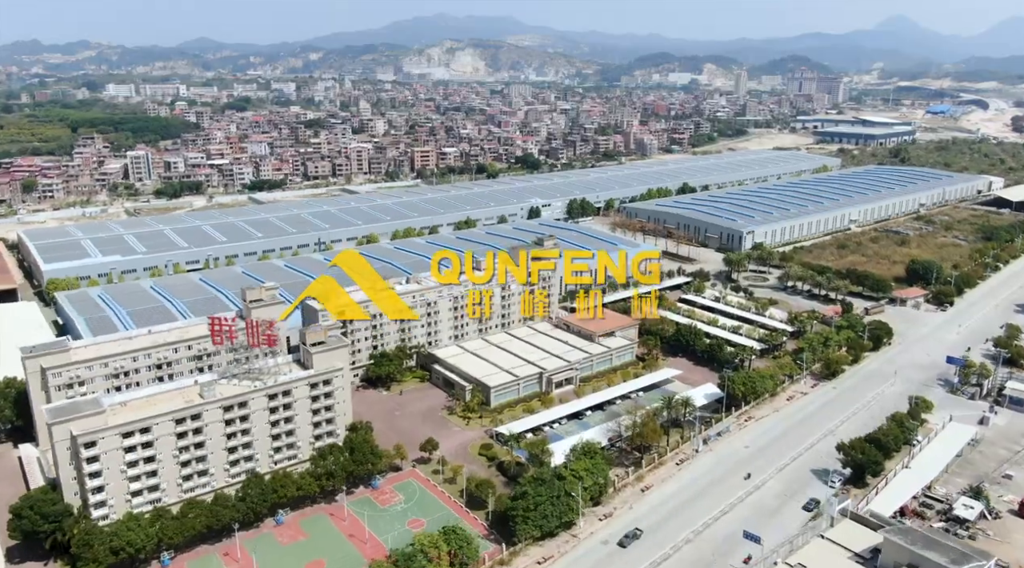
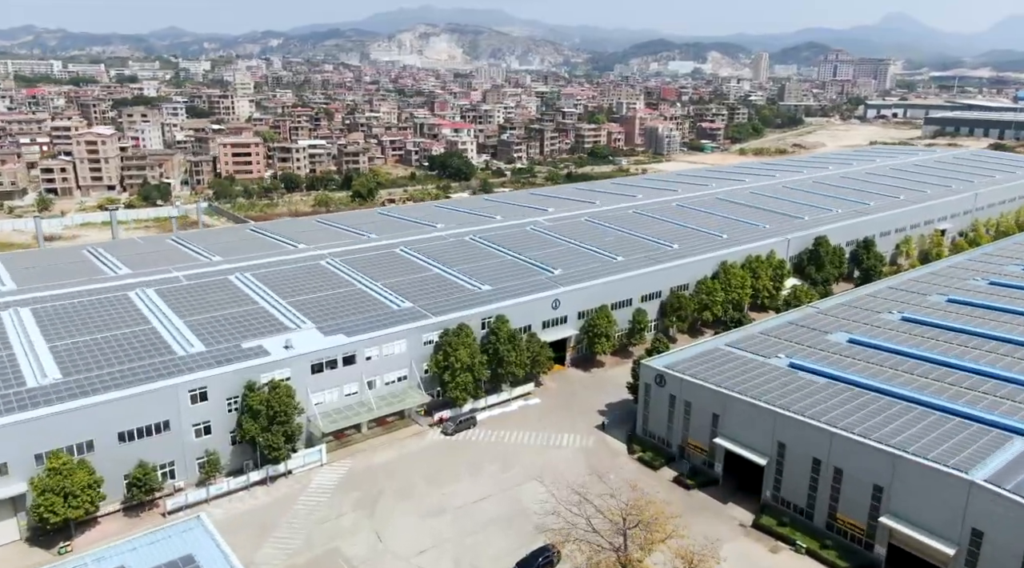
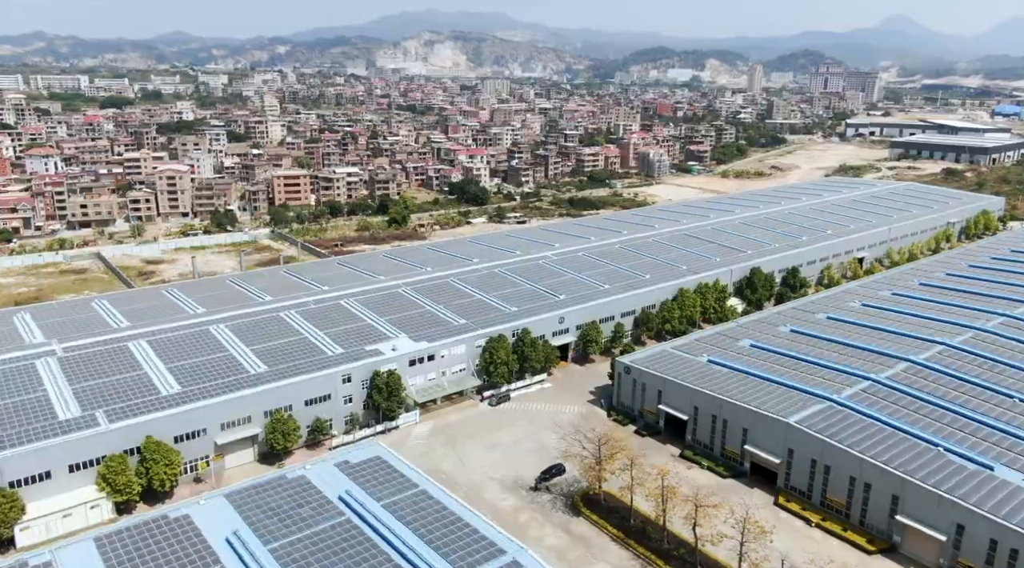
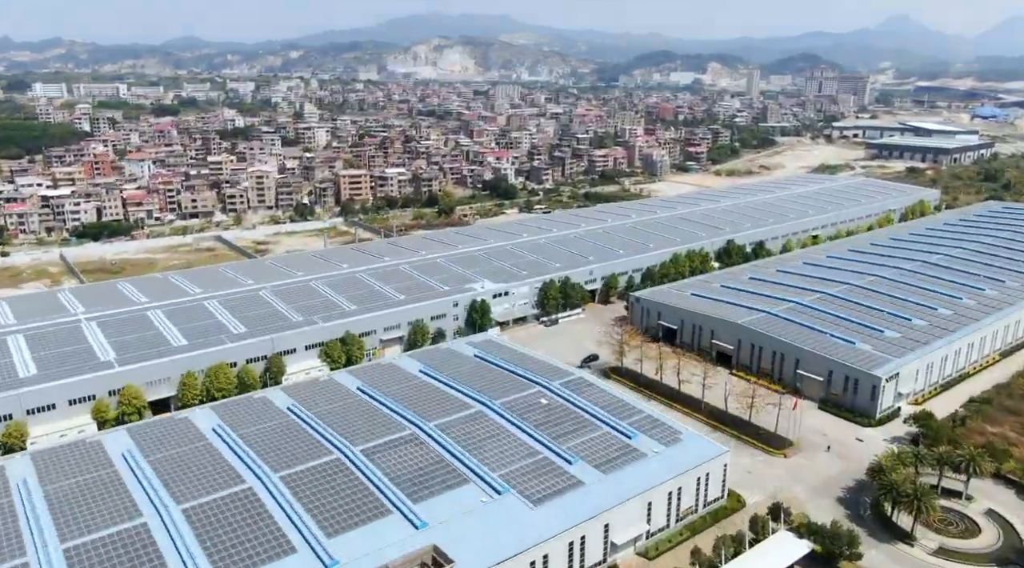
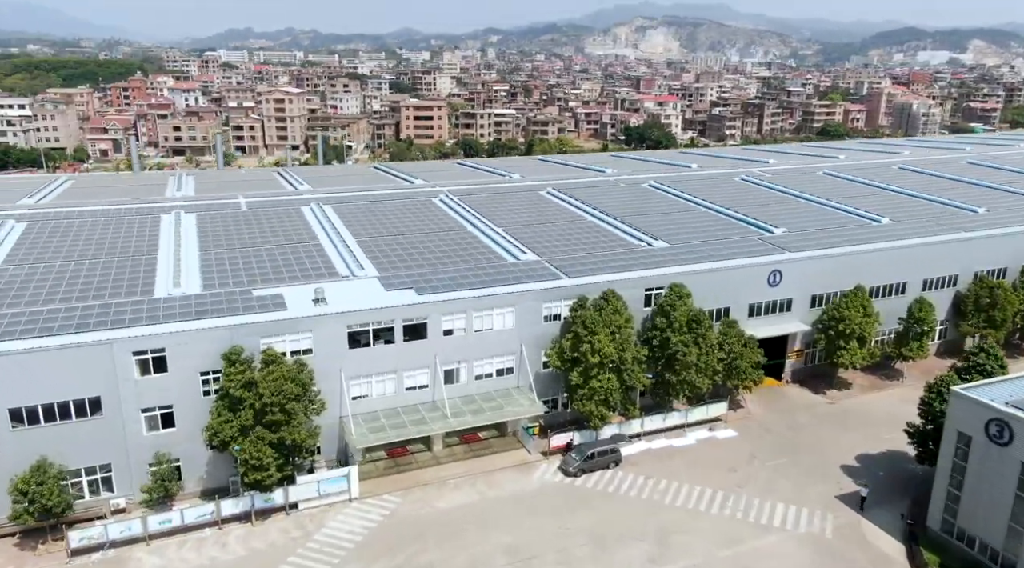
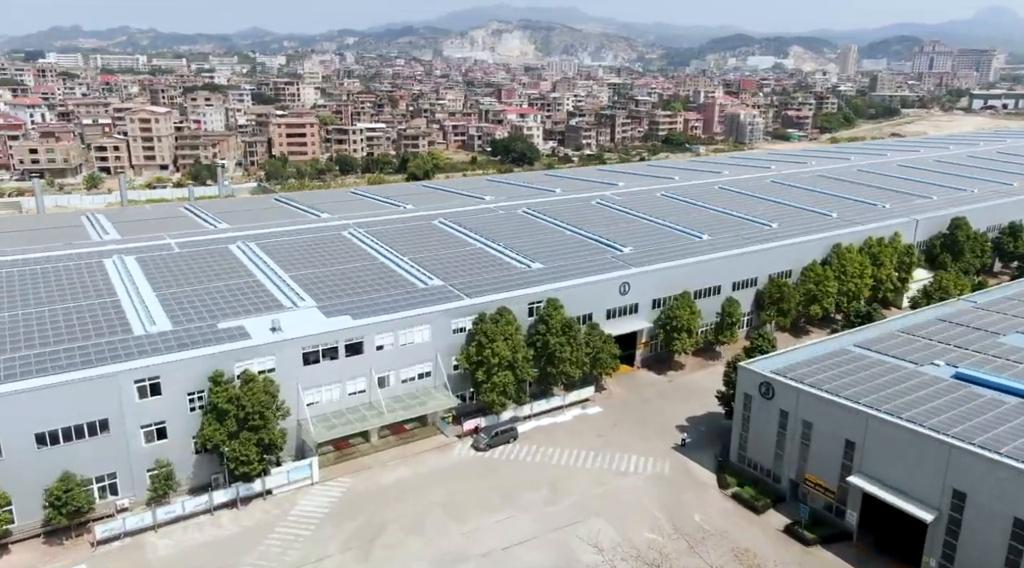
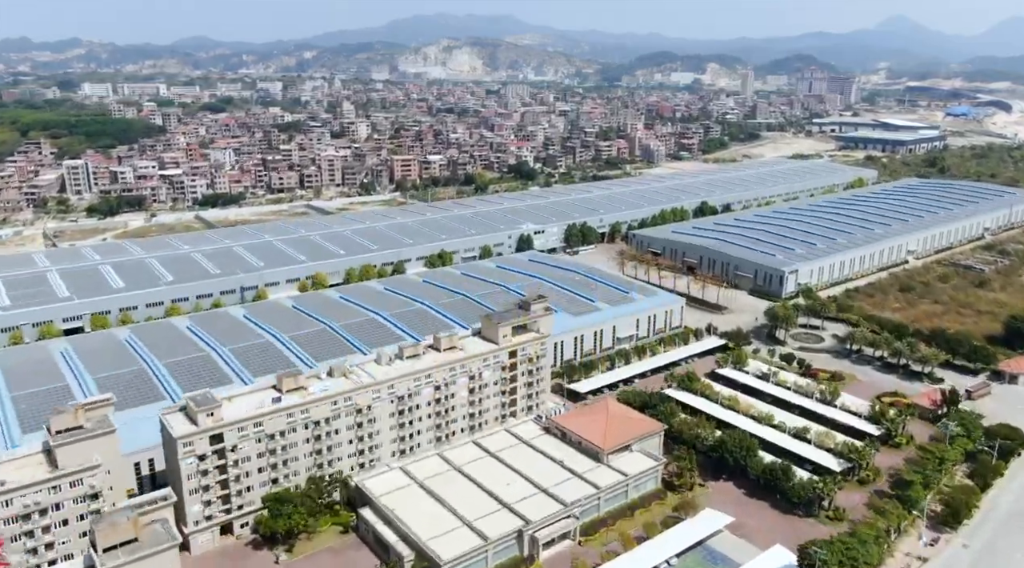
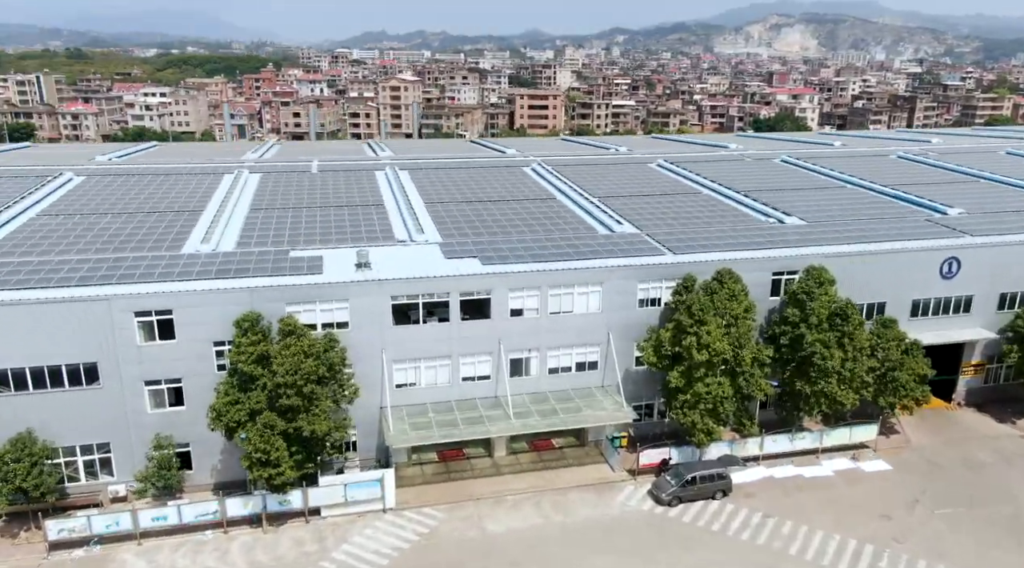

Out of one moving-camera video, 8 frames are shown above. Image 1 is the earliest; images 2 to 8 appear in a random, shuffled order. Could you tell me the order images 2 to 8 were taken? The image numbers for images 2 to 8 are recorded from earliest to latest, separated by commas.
7, 4, 3, 2, 6, 5, 8
